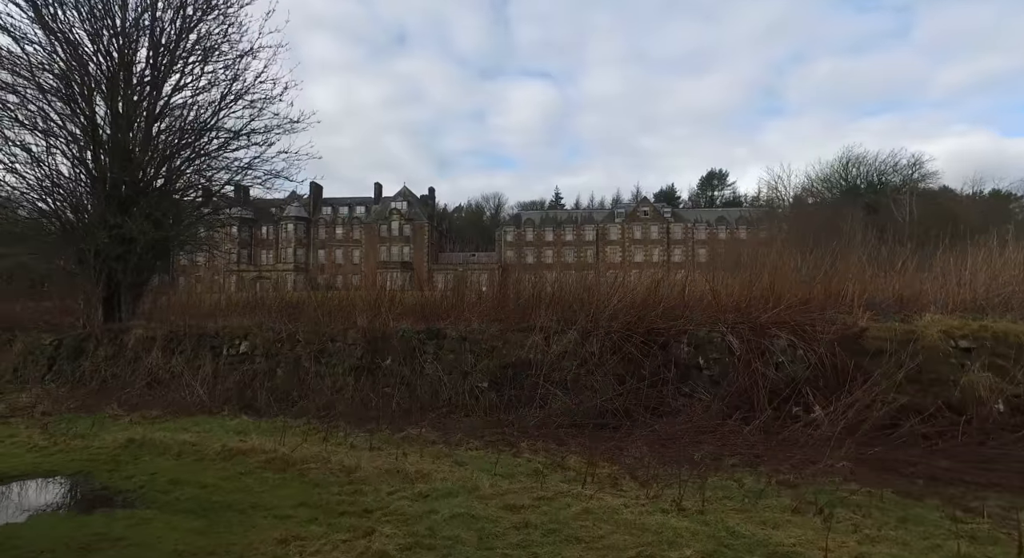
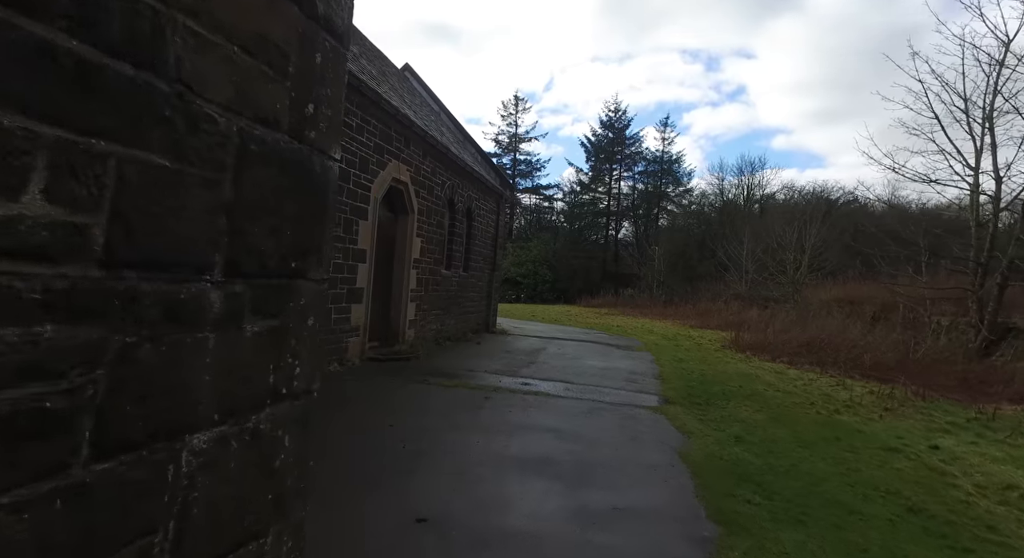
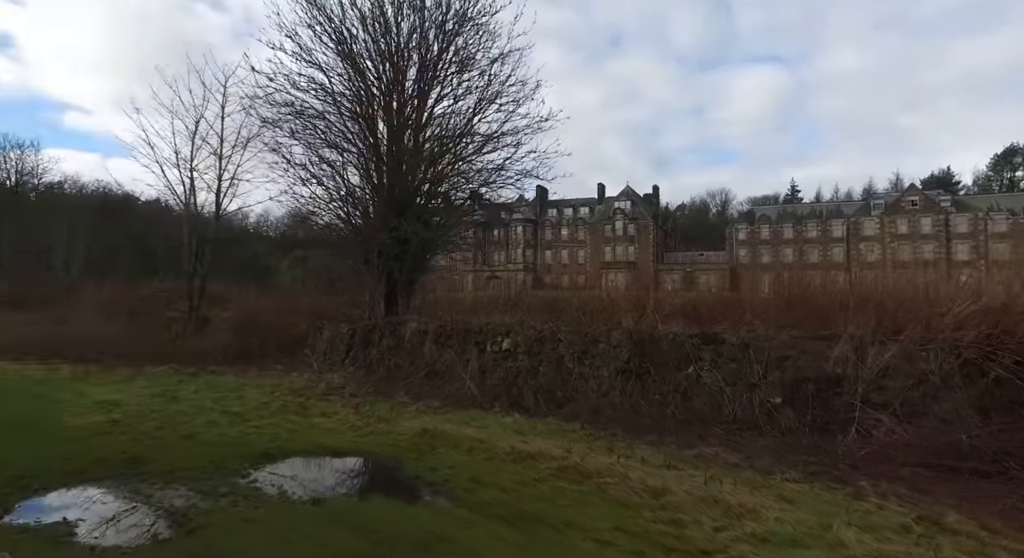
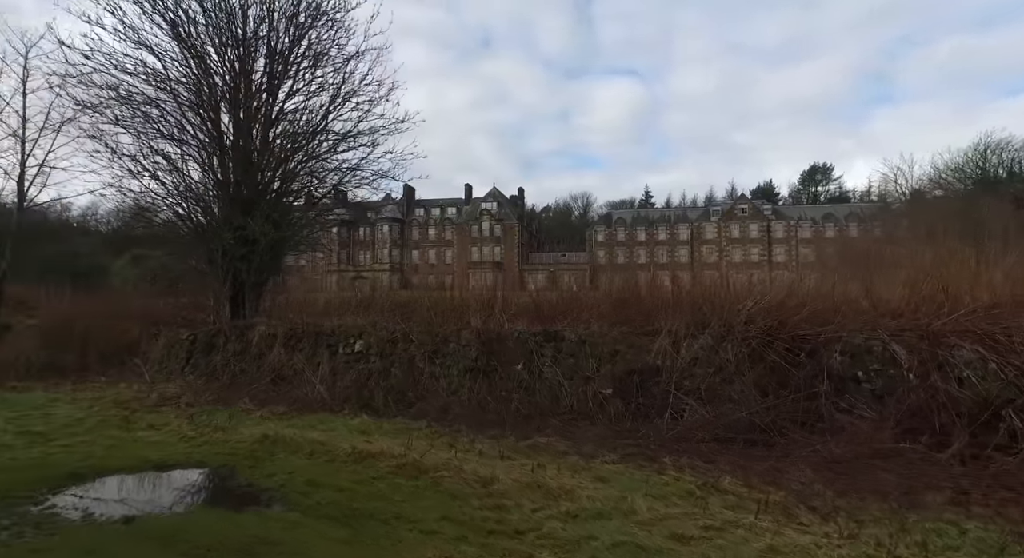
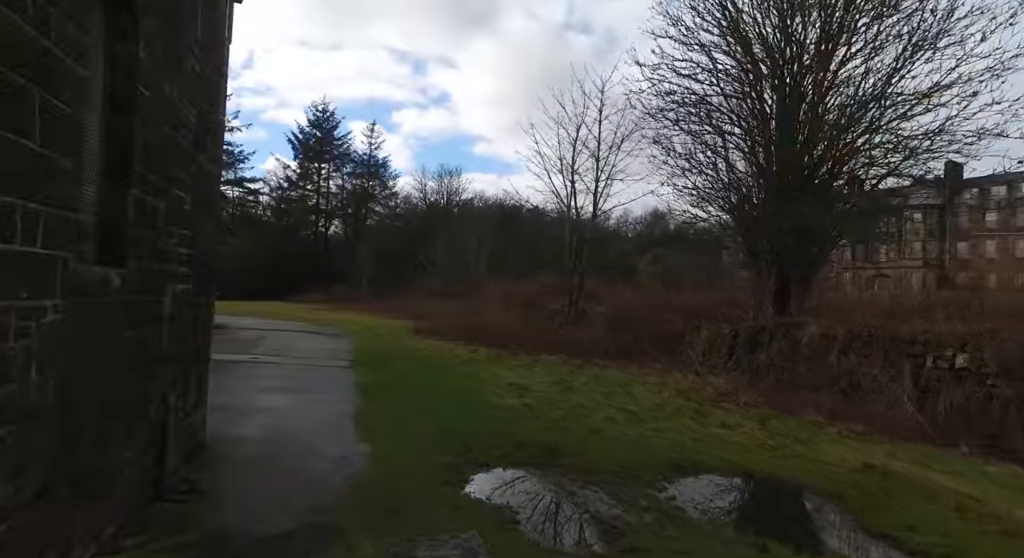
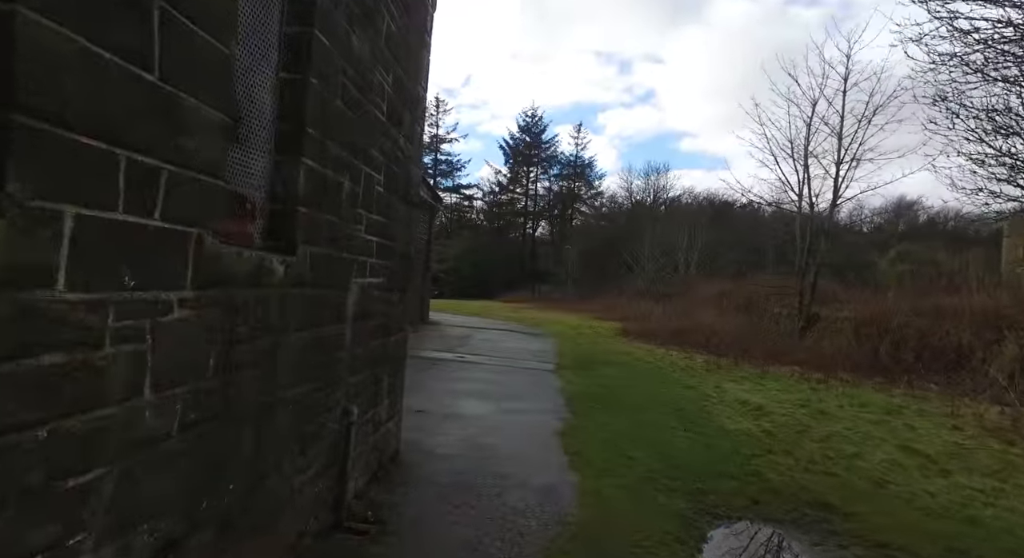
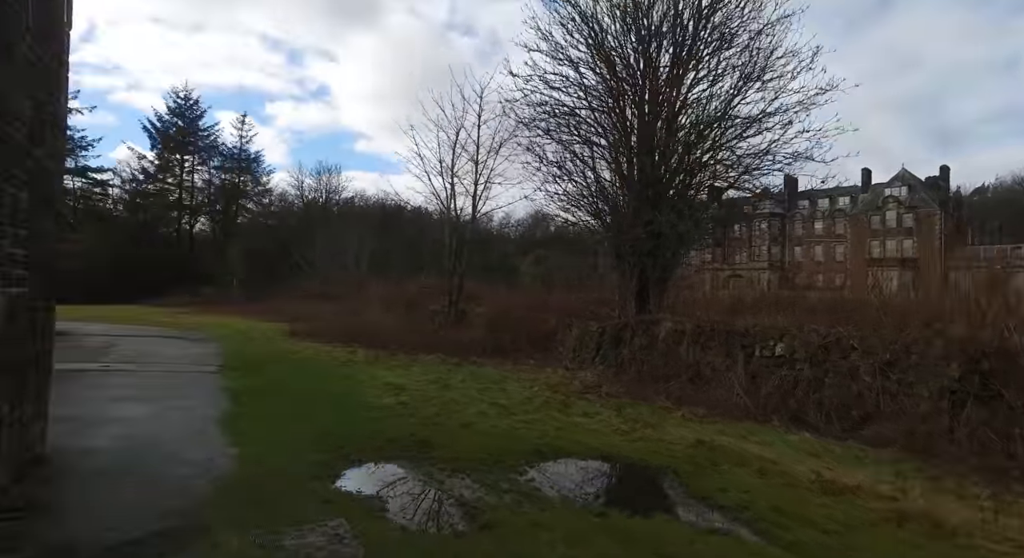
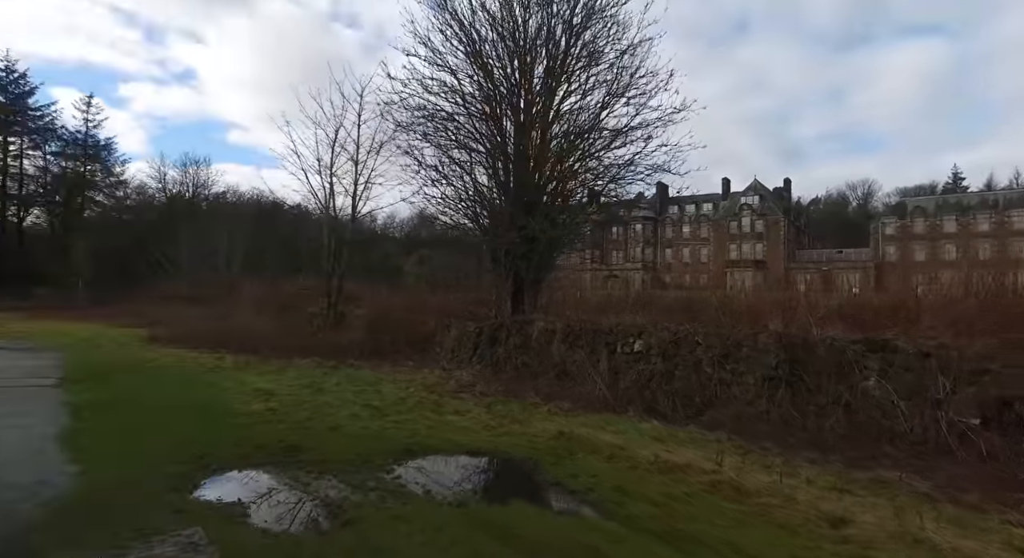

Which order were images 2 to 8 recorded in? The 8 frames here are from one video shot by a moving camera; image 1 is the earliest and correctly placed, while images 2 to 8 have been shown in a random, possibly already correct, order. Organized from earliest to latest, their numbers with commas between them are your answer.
4, 3, 8, 7, 5, 6, 2
